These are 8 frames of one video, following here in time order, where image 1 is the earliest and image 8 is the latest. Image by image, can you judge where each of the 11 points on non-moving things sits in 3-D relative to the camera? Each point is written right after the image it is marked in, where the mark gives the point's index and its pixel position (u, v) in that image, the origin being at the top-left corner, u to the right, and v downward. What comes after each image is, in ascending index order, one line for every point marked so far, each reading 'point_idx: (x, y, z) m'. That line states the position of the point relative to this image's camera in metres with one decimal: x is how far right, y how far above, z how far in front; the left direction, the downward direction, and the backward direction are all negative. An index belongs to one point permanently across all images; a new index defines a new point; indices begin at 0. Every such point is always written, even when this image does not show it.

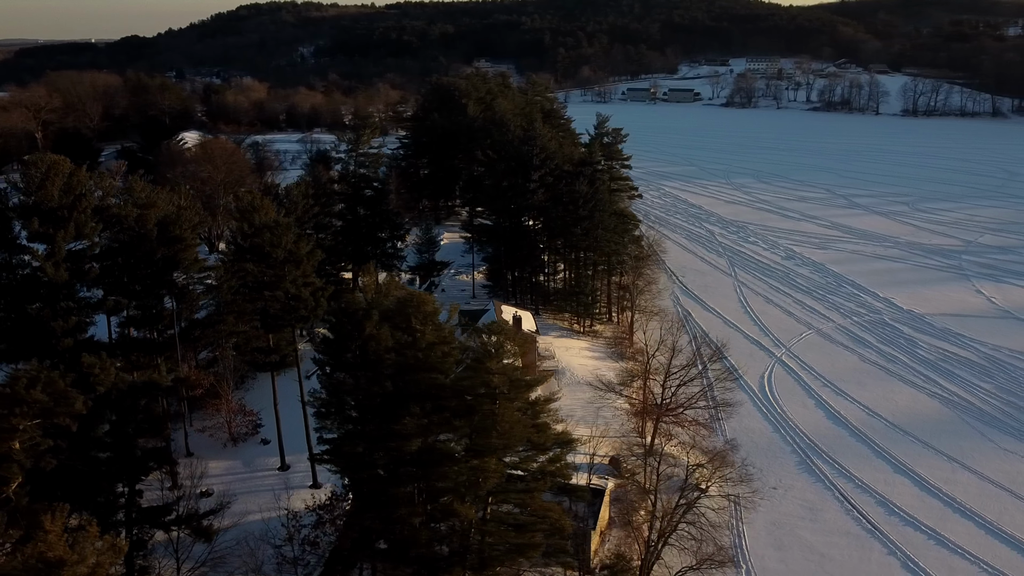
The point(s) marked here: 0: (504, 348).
0: (-0.1, -0.9, +11.0) m
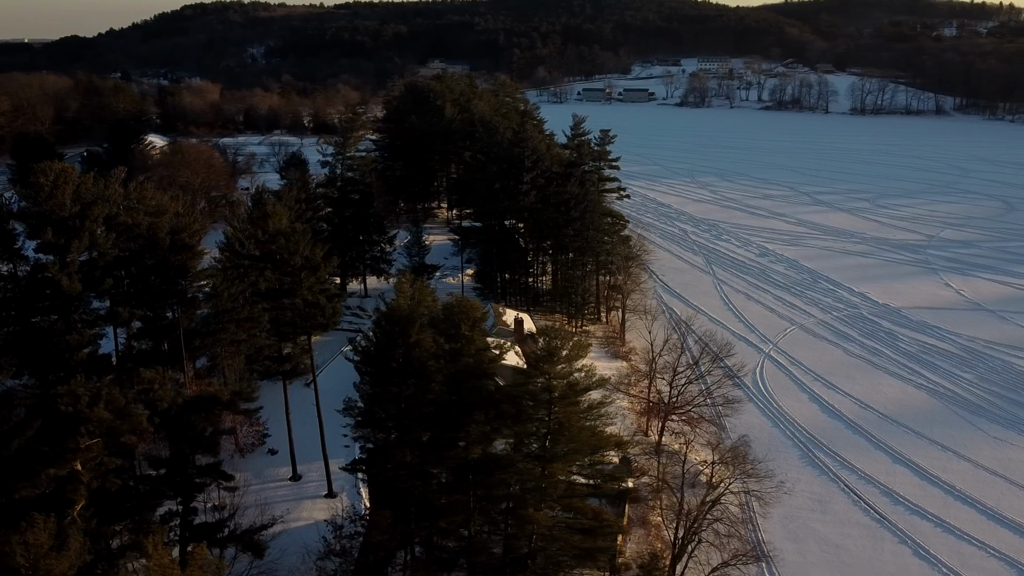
0: (+0.7, -0.9, +11.0) m
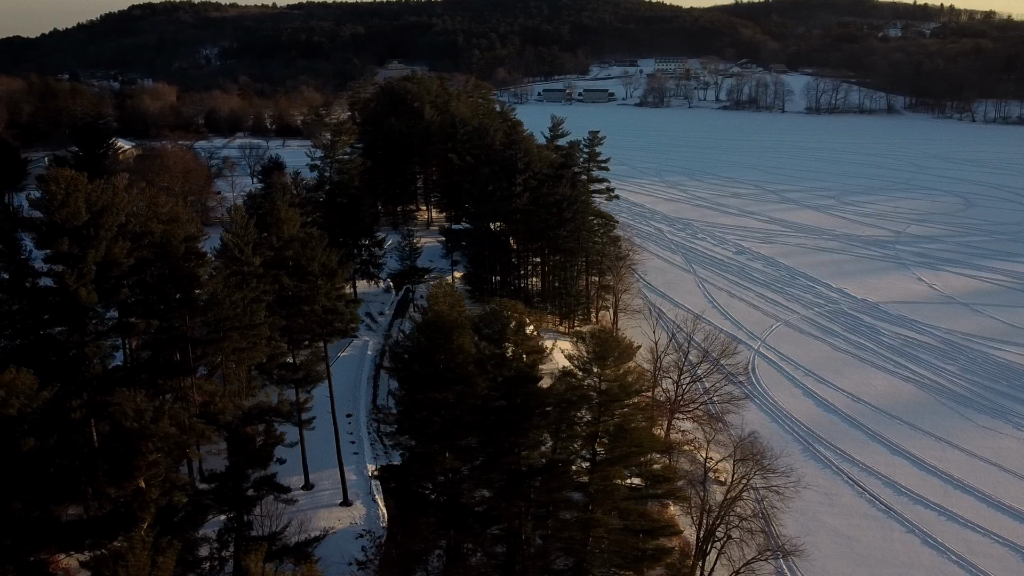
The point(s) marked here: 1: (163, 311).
0: (+1.4, -1.0, +11.0) m
1: (-6.6, -0.3, +15.6) m
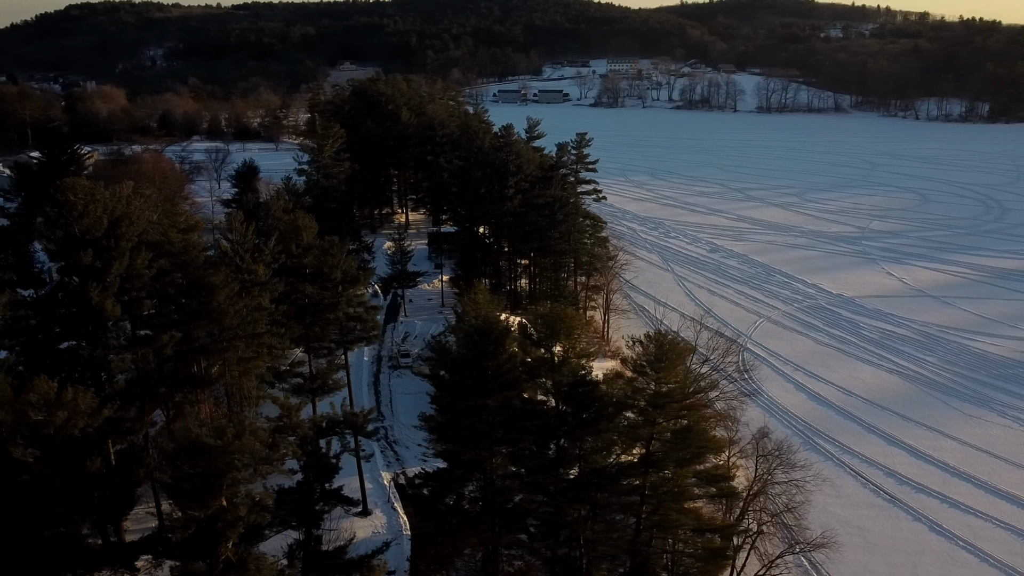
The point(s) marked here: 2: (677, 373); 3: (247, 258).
0: (+2.2, -1.0, +11.1) m
1: (-6.1, -0.5, +15.2) m
2: (+2.2, -1.2, +11.2) m
3: (-5.0, +0.5, +16.2) m
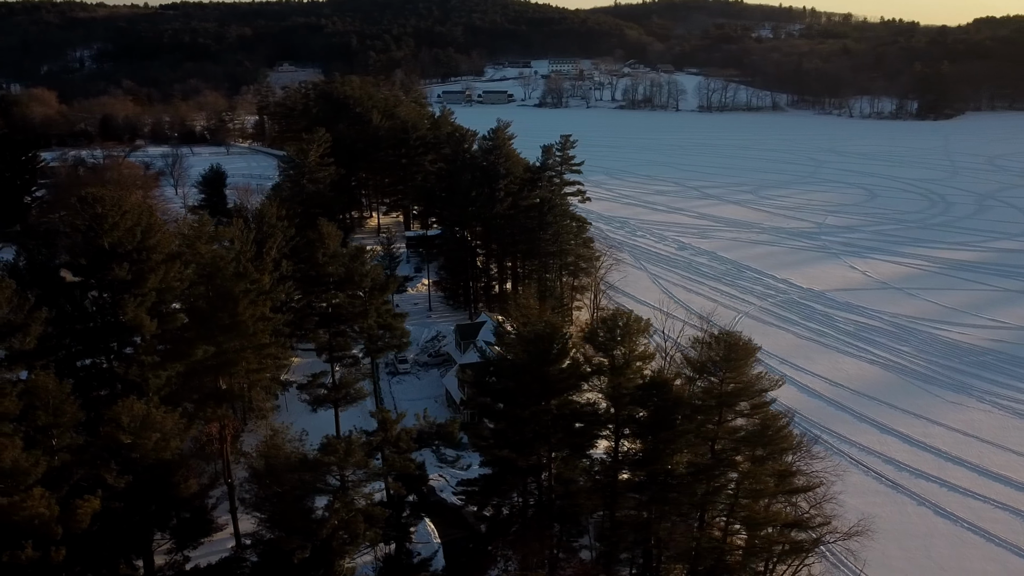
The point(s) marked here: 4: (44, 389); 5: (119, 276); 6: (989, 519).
0: (+3.2, -1.0, +11.4) m
1: (-5.4, -0.8, +14.7) m
2: (+3.2, -1.2, +11.4) m
3: (-4.4, +0.4, +15.9) m
4: (-5.6, -1.2, +10.0) m
5: (-6.2, +0.2, +12.9) m
6: (+11.0, -5.3, +18.9) m
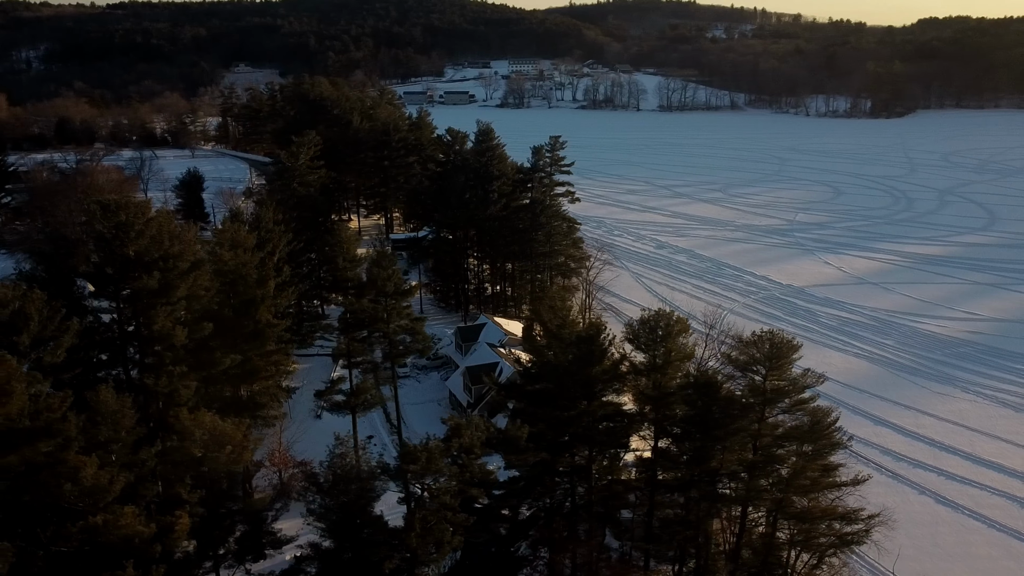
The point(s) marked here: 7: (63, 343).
0: (+3.8, -1.0, +11.6) m
1: (-4.9, -0.9, +14.5) m
2: (+3.9, -1.2, +11.6) m
3: (-4.0, +0.2, +15.7) m
4: (-4.8, -1.4, +9.7) m
5: (-5.6, +0.1, +12.6) m
6: (+11.4, -5.2, +19.5) m
7: (-6.3, -0.8, +11.4) m
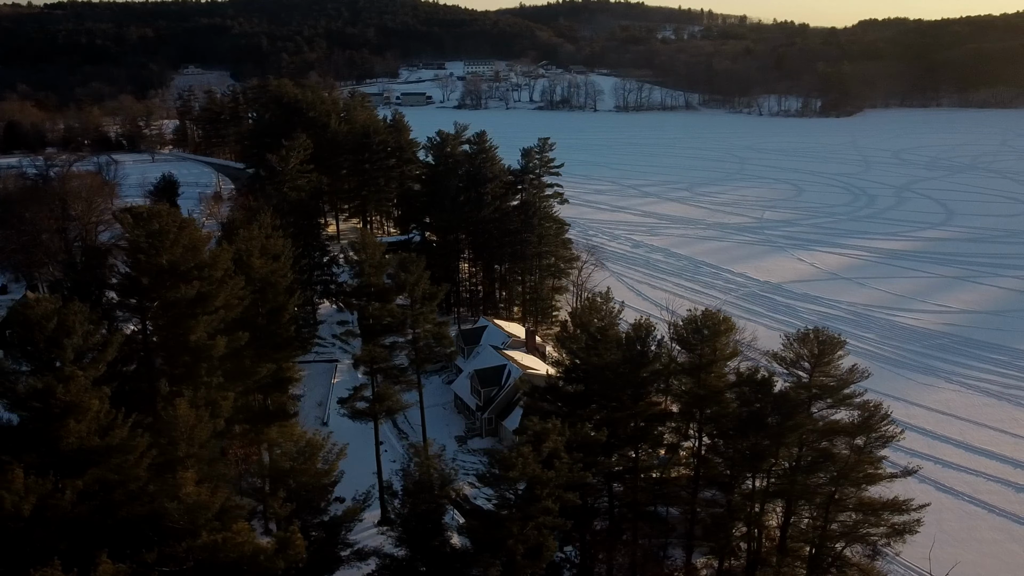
0: (+4.6, -1.0, +11.8) m
1: (-4.3, -1.0, +14.2) m
2: (+4.7, -1.1, +11.9) m
3: (-3.5, +0.1, +15.5) m
4: (-3.9, -1.5, +9.4) m
5: (-4.9, -0.1, +12.3) m
6: (+11.7, -5.0, +20.2) m
7: (-5.5, -0.9, +11.1) m
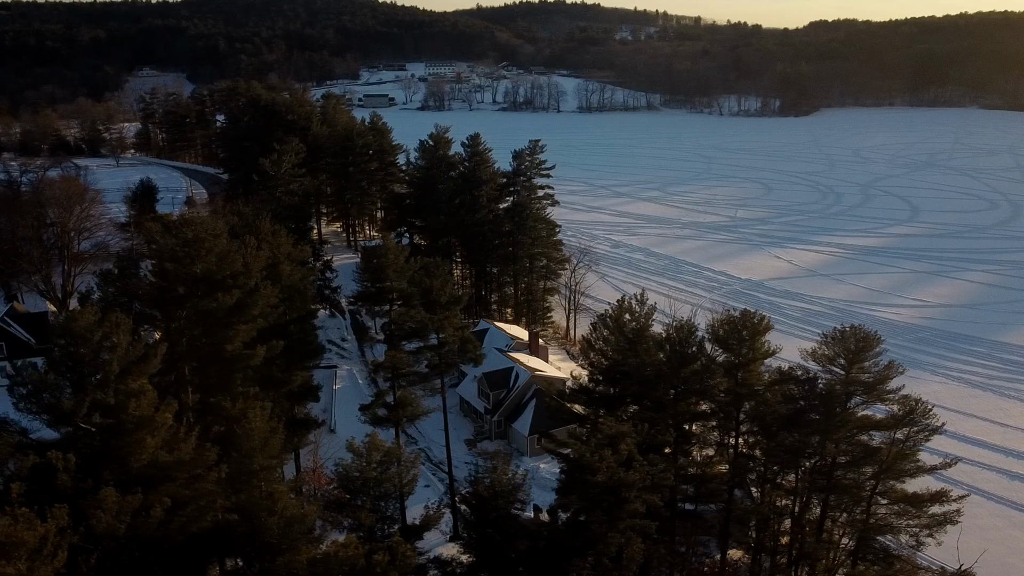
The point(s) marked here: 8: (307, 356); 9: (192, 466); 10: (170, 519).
0: (+5.3, -0.9, +12.1) m
1: (-3.7, -1.1, +14.0) m
2: (+5.3, -1.1, +12.1) m
3: (-3.0, 0.0, +15.3) m
4: (-3.1, -1.6, +9.3) m
5: (-4.3, -0.2, +12.0) m
6: (+12.0, -4.9, +20.8) m
7: (-4.8, -1.0, +10.8) m
8: (-3.6, -1.1, +14.1) m
9: (-3.4, -1.9, +8.7) m
10: (-3.7, -2.5, +8.7) m
